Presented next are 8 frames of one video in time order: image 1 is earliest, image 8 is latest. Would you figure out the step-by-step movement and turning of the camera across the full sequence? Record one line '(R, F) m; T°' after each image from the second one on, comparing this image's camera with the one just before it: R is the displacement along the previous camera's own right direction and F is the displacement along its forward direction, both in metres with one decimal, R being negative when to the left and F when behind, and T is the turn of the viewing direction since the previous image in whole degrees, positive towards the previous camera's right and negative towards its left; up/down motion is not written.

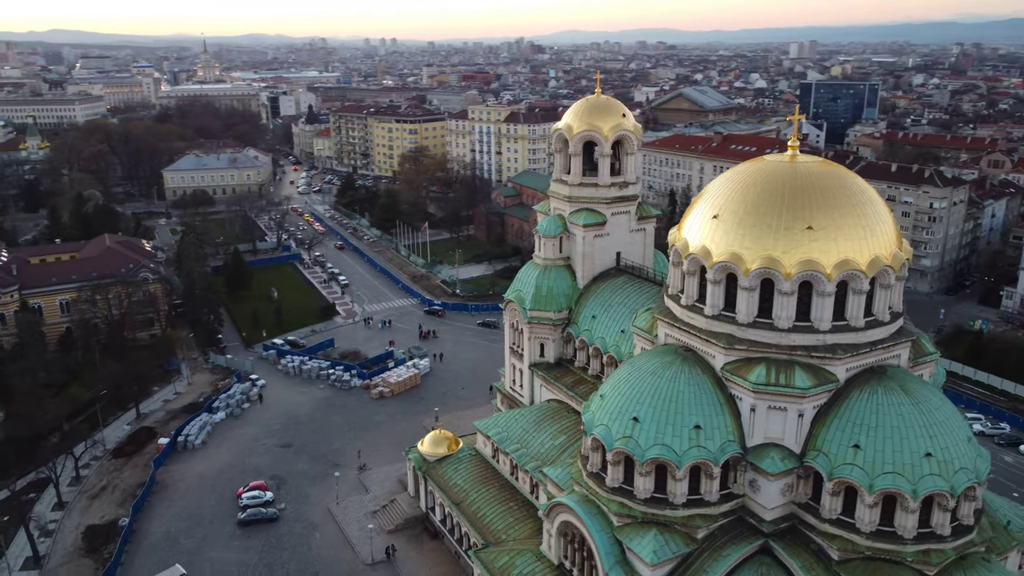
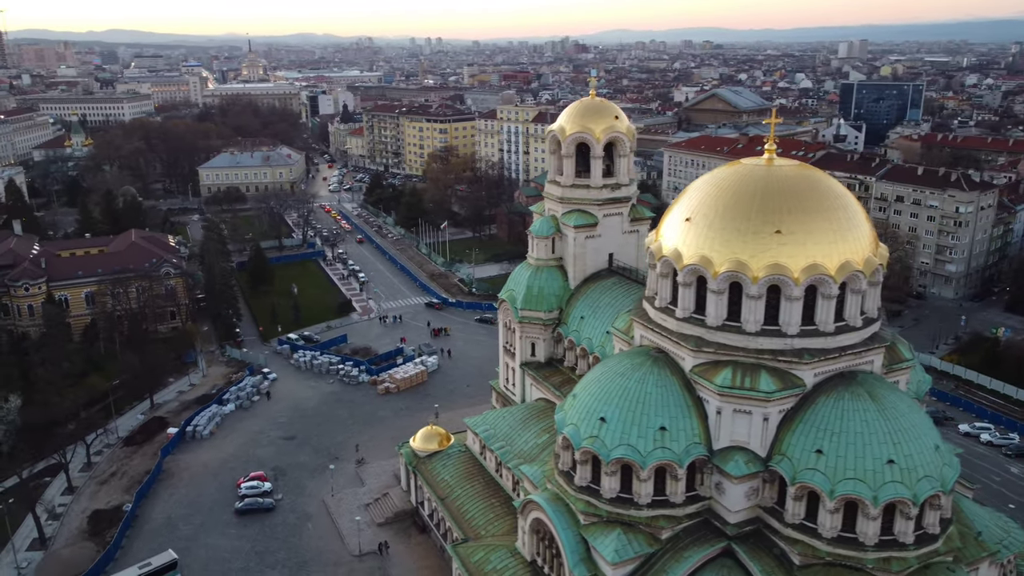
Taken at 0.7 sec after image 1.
(+1.5, -0.2) m; -3°
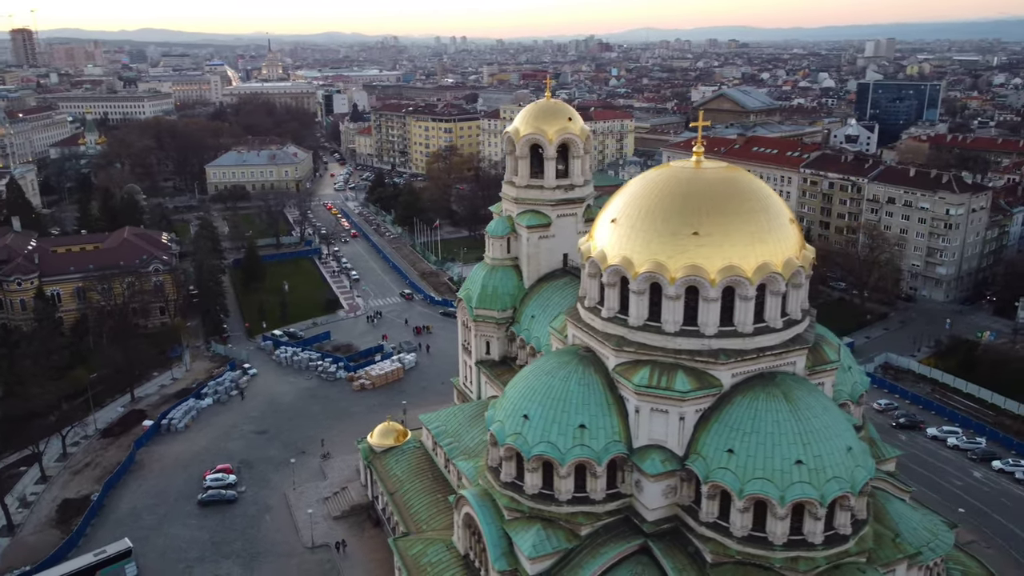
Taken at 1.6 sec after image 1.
(+2.1, -0.3) m; -2°
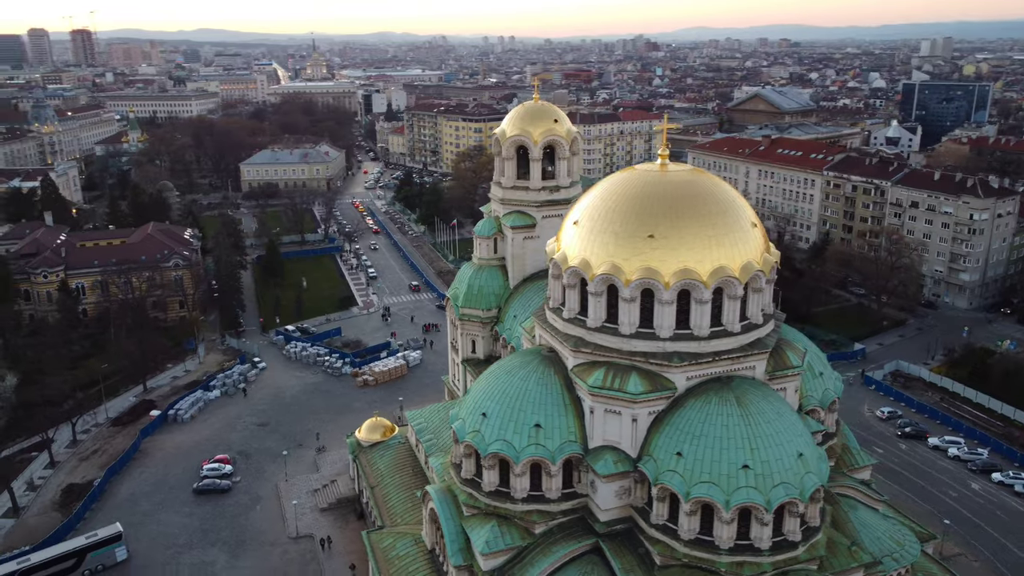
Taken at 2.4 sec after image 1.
(+1.8, -0.2) m; -3°
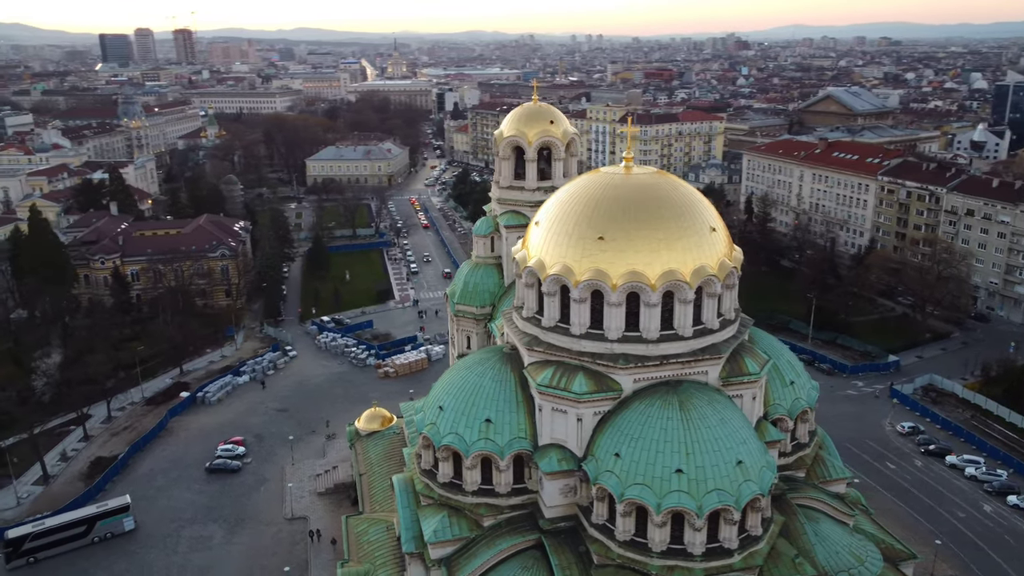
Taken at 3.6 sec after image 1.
(+2.7, -0.2) m; -6°
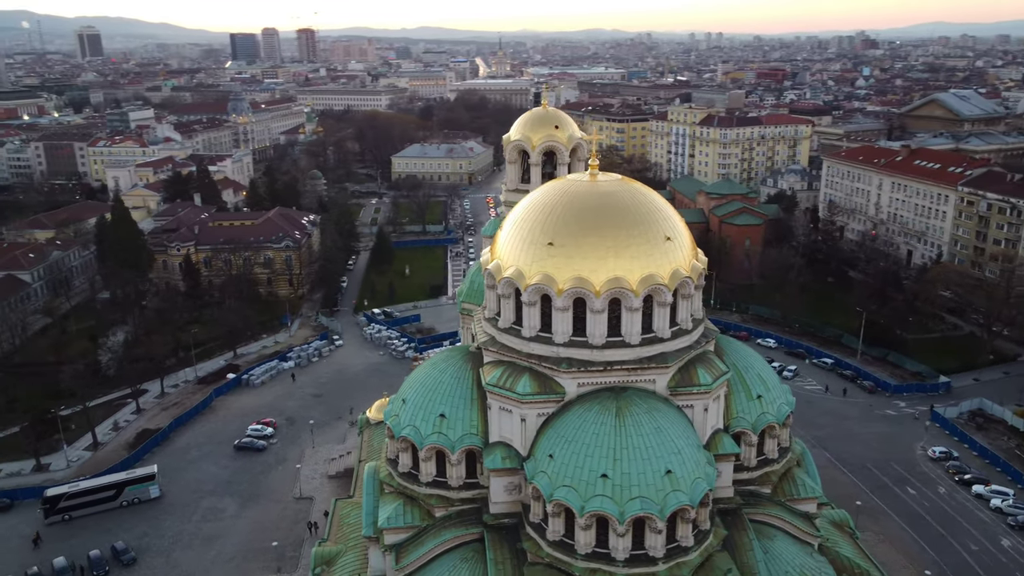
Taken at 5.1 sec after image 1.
(+3.3, -0.3) m; -8°
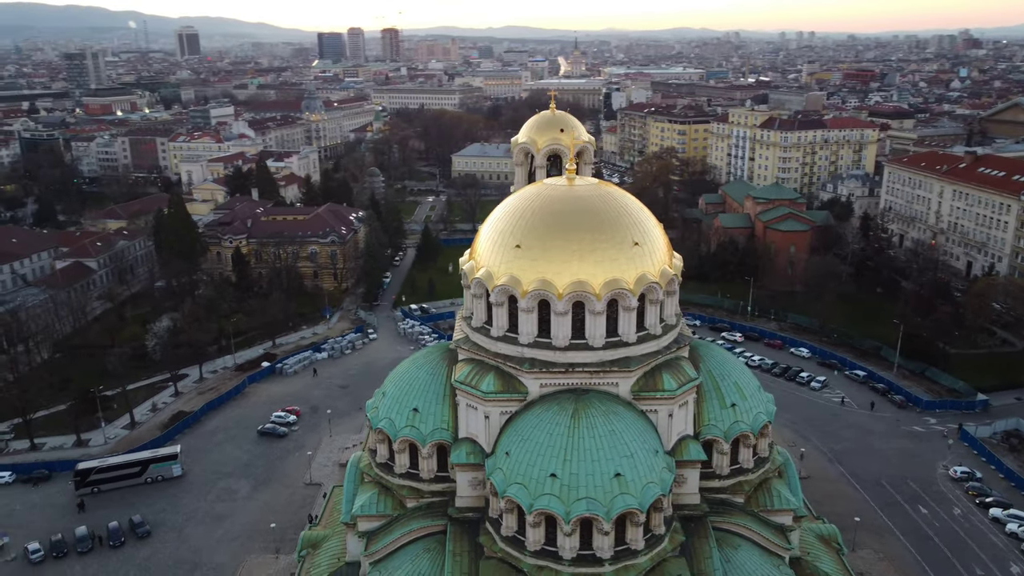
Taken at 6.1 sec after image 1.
(+2.4, -0.3) m; -6°
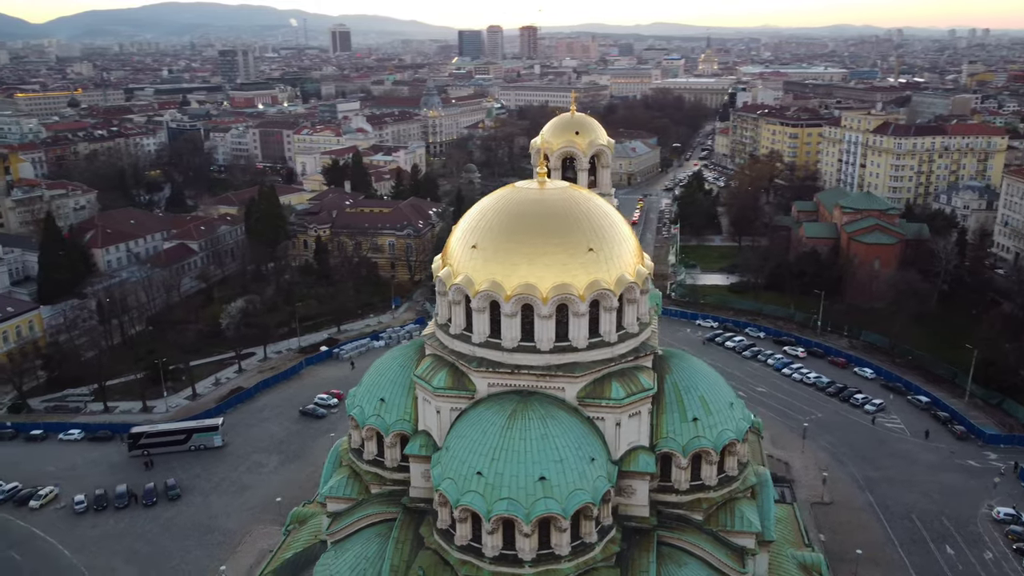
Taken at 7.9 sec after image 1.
(+3.8, 0.0) m; -9°
